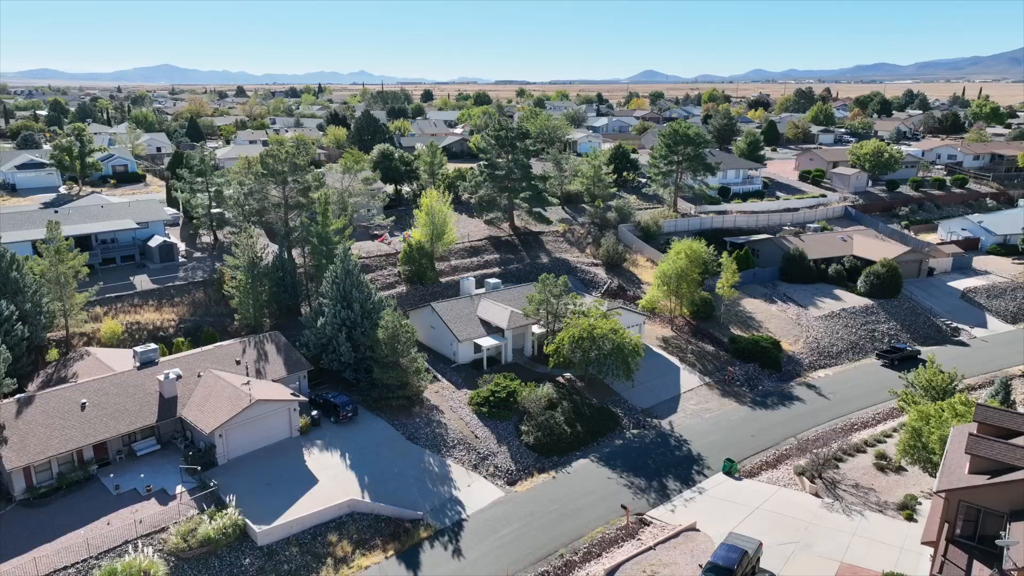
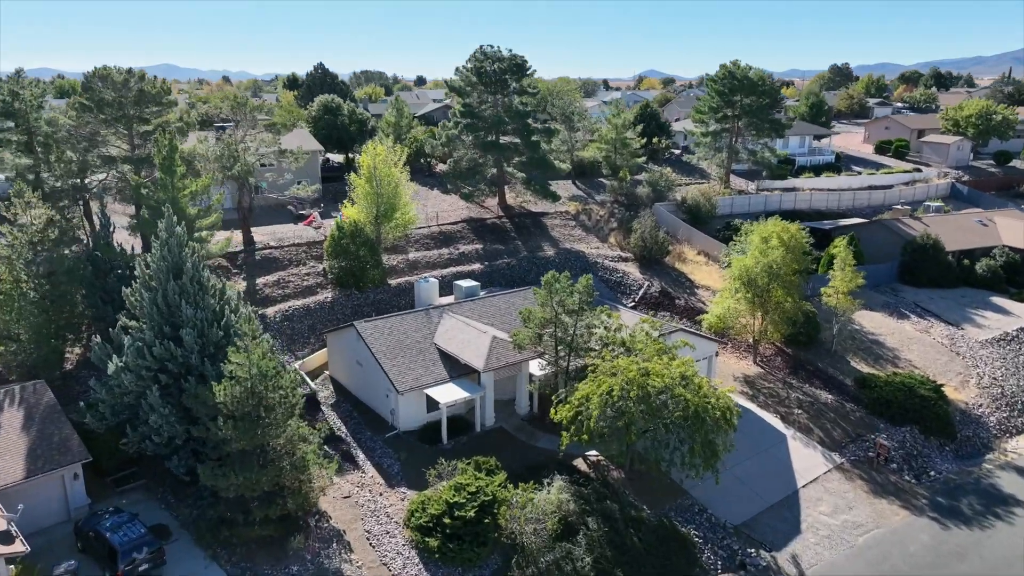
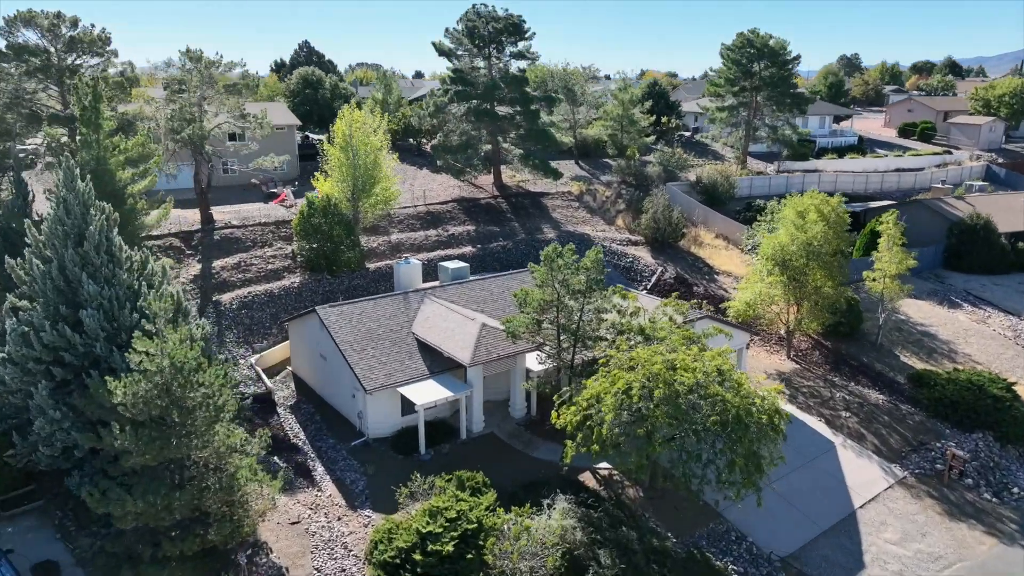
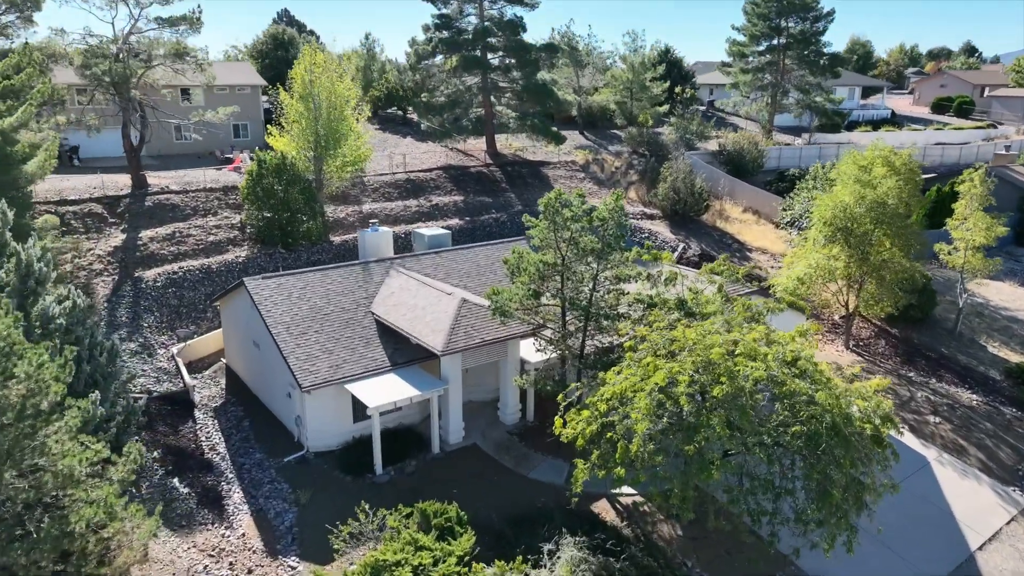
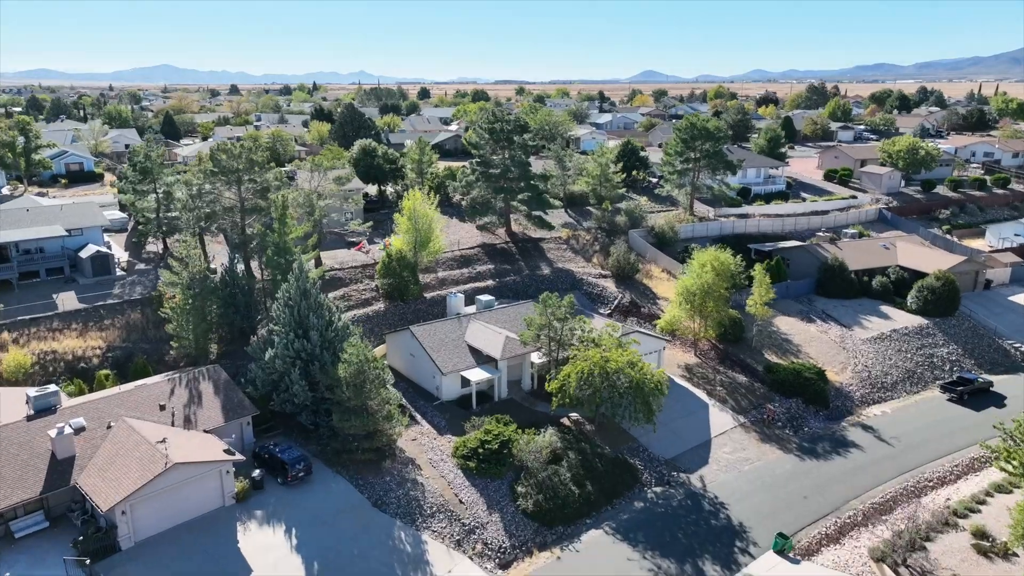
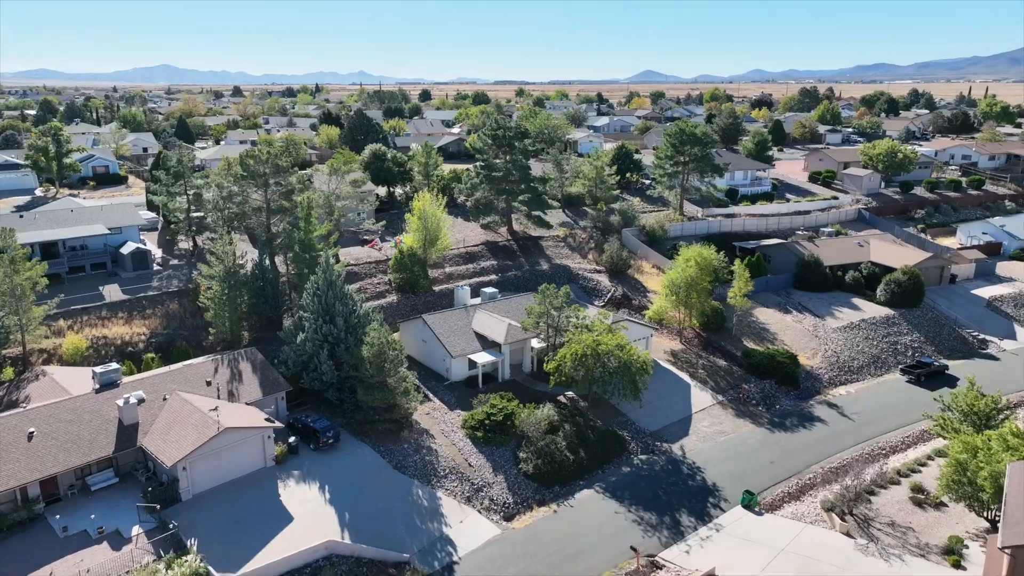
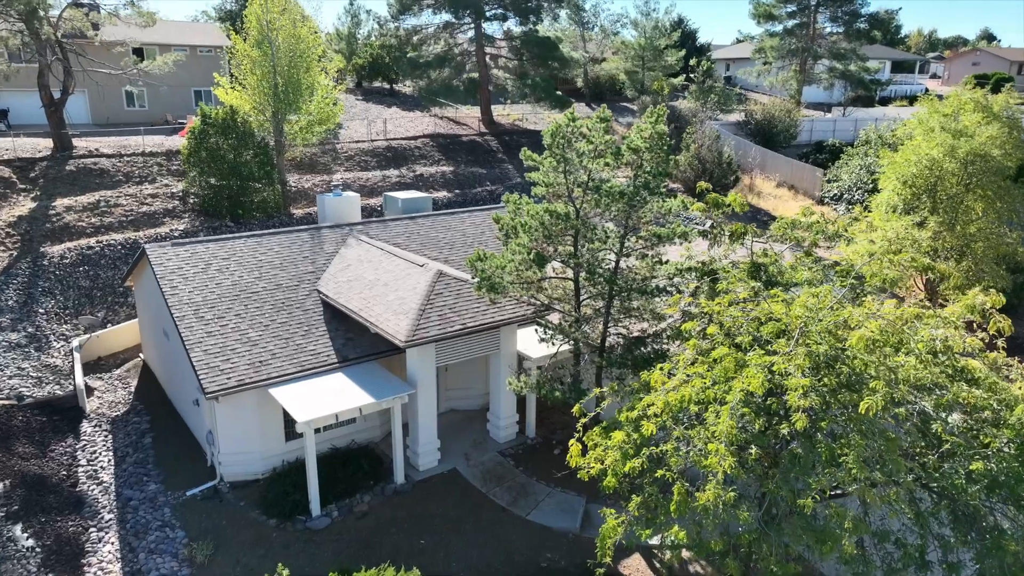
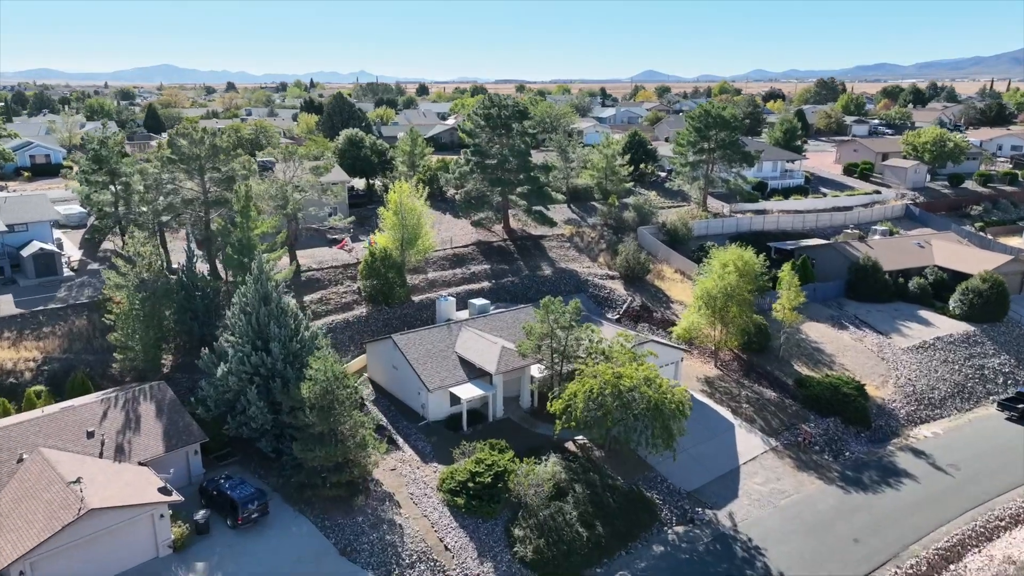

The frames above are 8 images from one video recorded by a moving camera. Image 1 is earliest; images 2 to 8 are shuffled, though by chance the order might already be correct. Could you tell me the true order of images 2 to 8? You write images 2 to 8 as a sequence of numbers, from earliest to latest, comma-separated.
6, 5, 8, 2, 3, 4, 7
